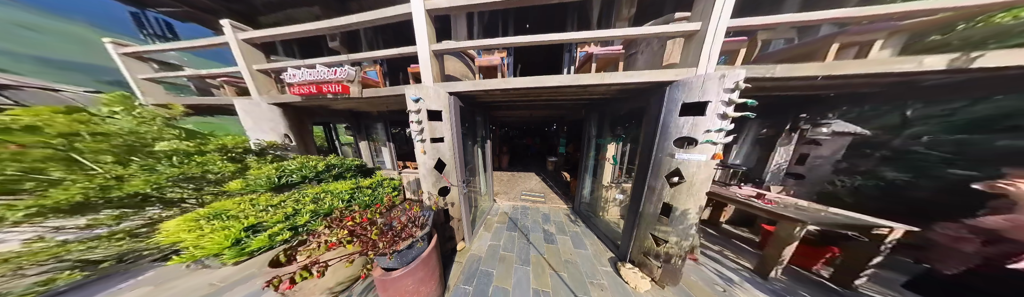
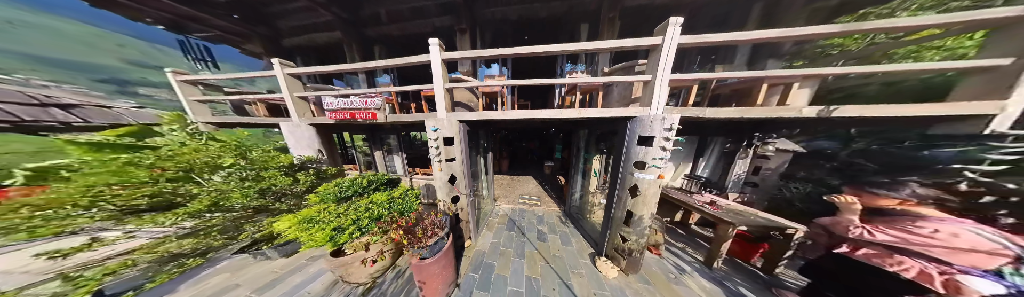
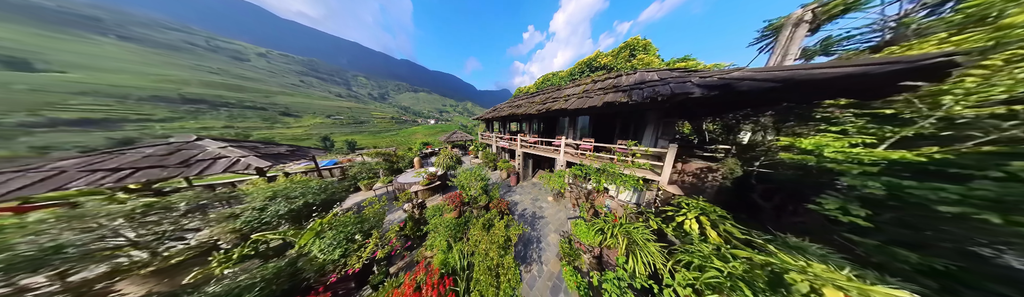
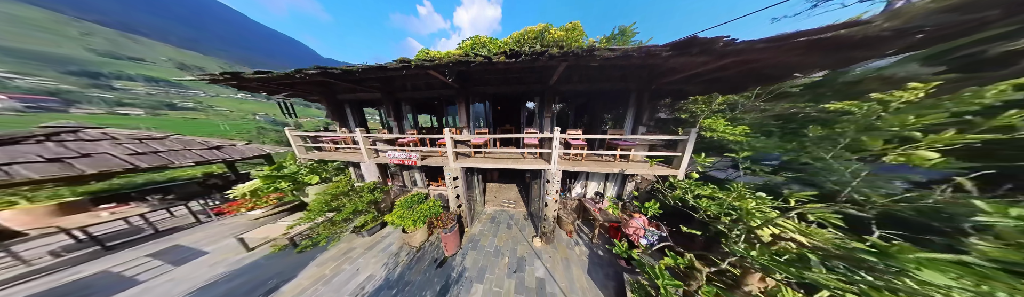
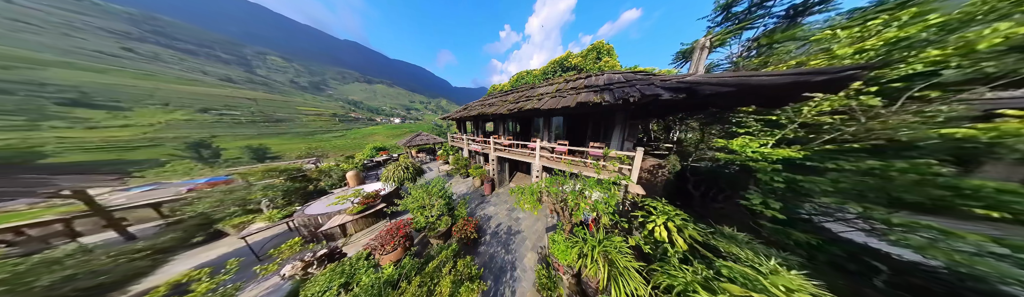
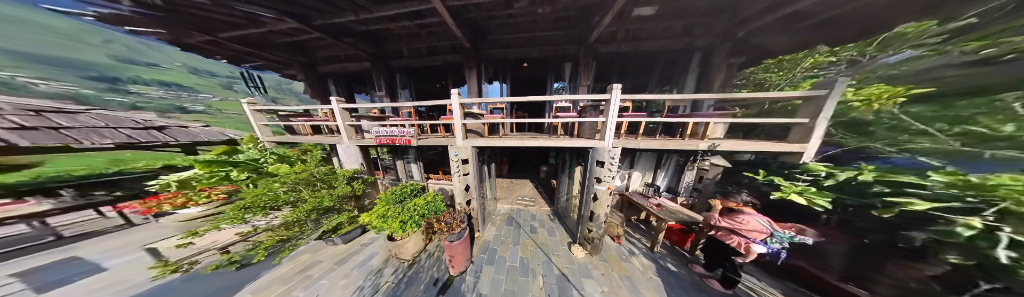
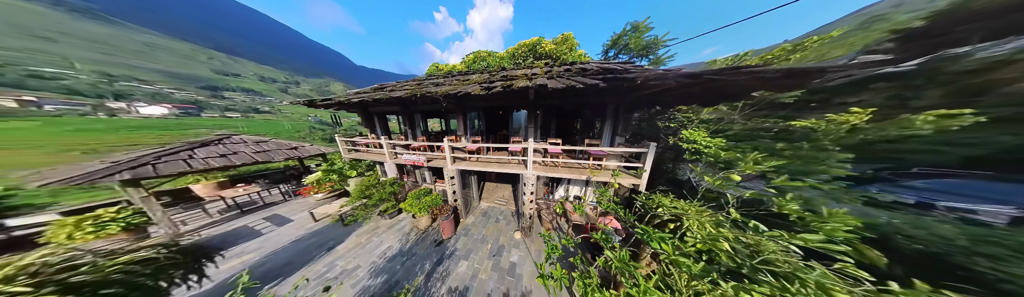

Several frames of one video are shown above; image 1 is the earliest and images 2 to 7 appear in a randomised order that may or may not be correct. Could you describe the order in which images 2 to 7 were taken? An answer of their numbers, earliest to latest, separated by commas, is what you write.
2, 6, 4, 7, 5, 3
